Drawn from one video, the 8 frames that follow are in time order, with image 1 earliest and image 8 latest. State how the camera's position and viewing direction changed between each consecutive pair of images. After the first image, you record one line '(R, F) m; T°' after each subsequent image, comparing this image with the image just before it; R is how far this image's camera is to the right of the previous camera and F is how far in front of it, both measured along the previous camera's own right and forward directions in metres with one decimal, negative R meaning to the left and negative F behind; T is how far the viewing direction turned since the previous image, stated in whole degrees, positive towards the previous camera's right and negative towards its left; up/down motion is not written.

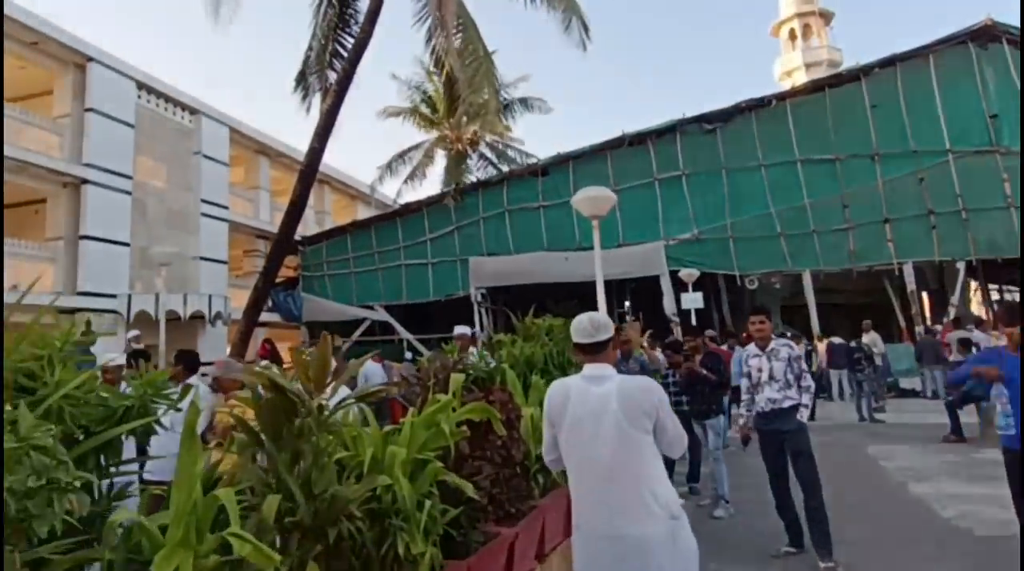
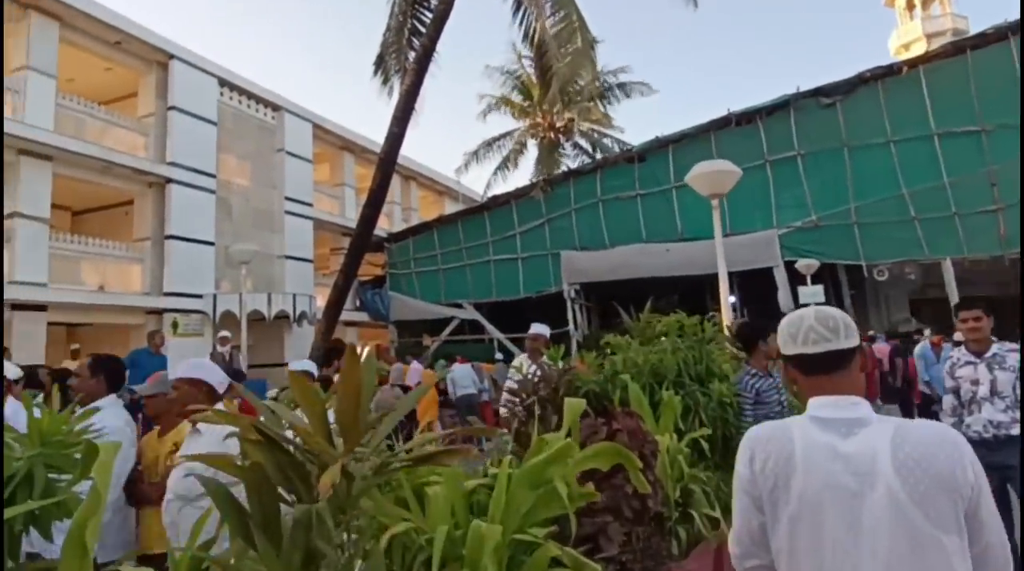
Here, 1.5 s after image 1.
(-0.2, +1.2) m; -7°
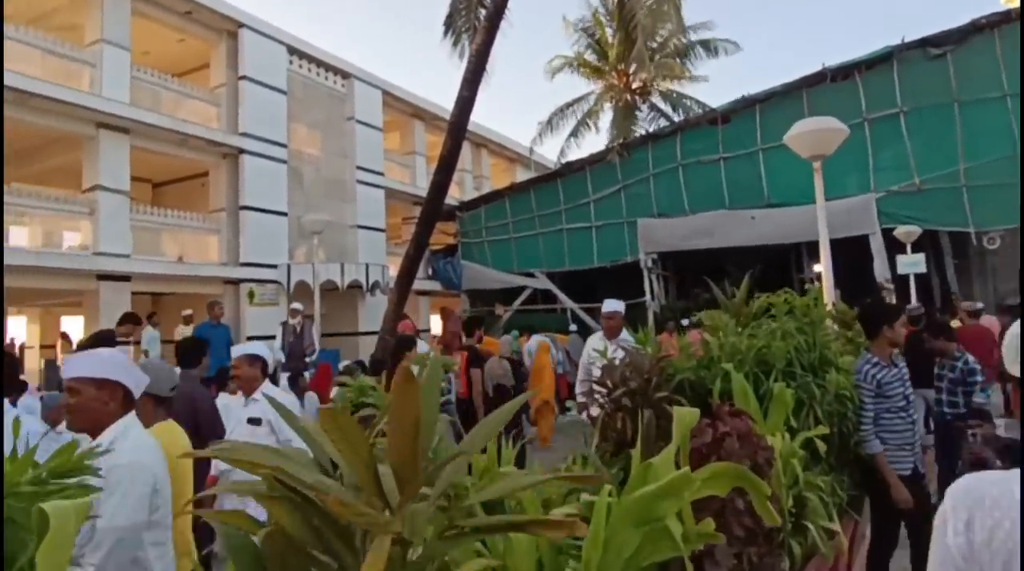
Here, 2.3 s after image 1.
(-0.1, +0.4) m; -6°
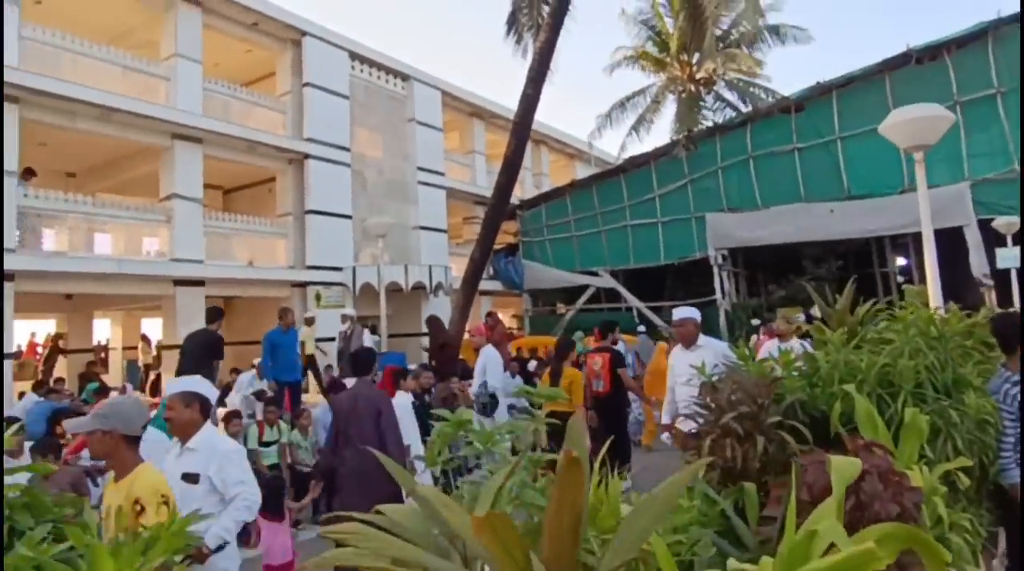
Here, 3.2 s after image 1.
(-0.2, +0.2) m; -4°
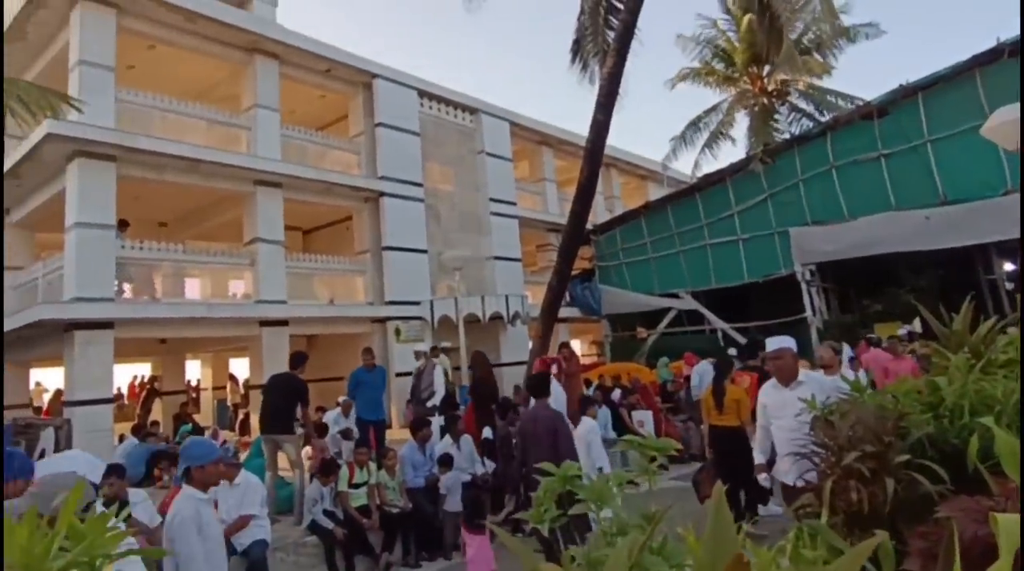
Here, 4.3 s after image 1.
(-0.1, +0.1) m; -6°
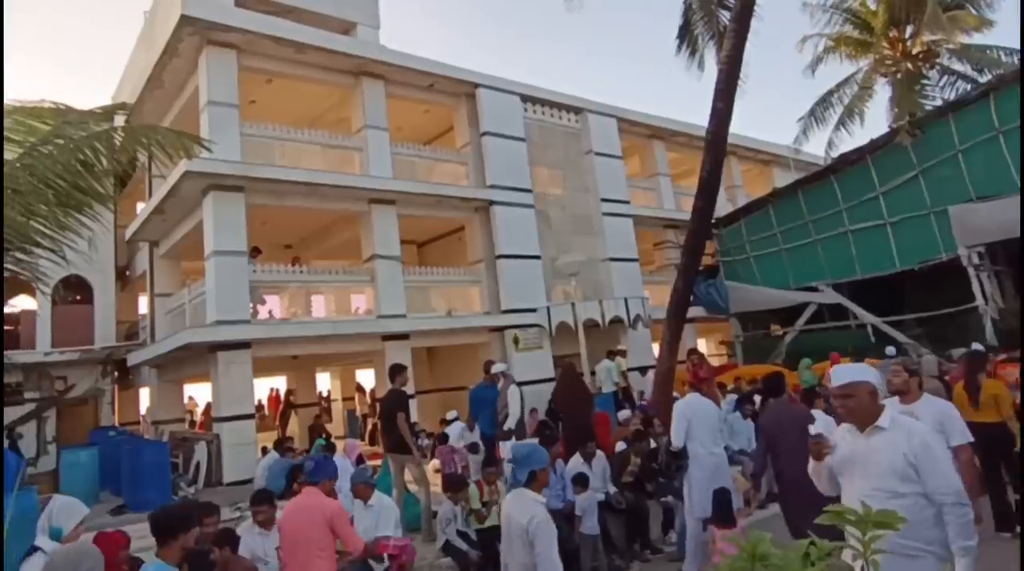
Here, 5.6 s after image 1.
(-0.2, +0.5) m; -9°
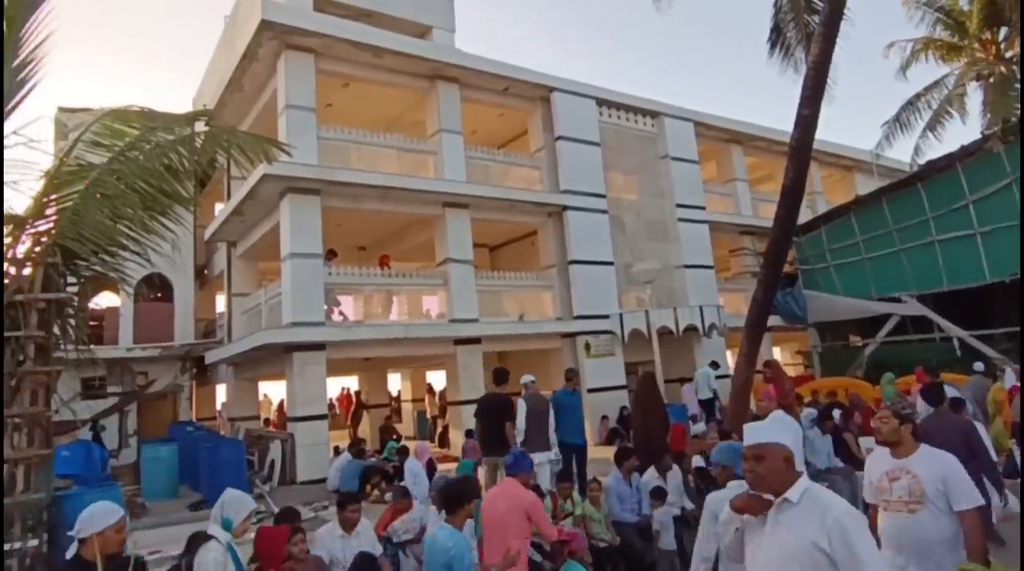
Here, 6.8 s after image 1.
(-0.1, -0.1) m; -5°
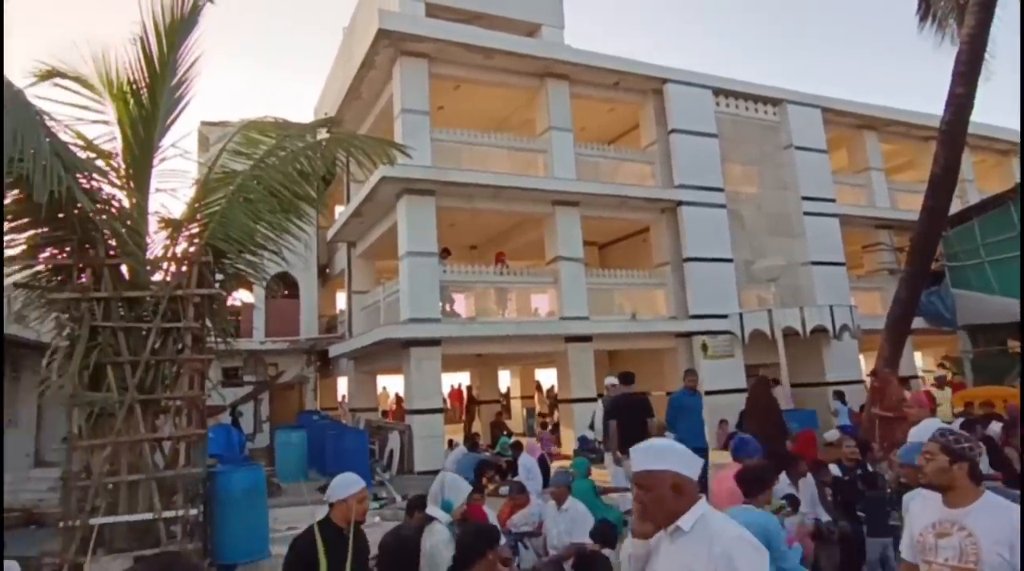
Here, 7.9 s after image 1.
(-0.1, +0.3) m; -9°
